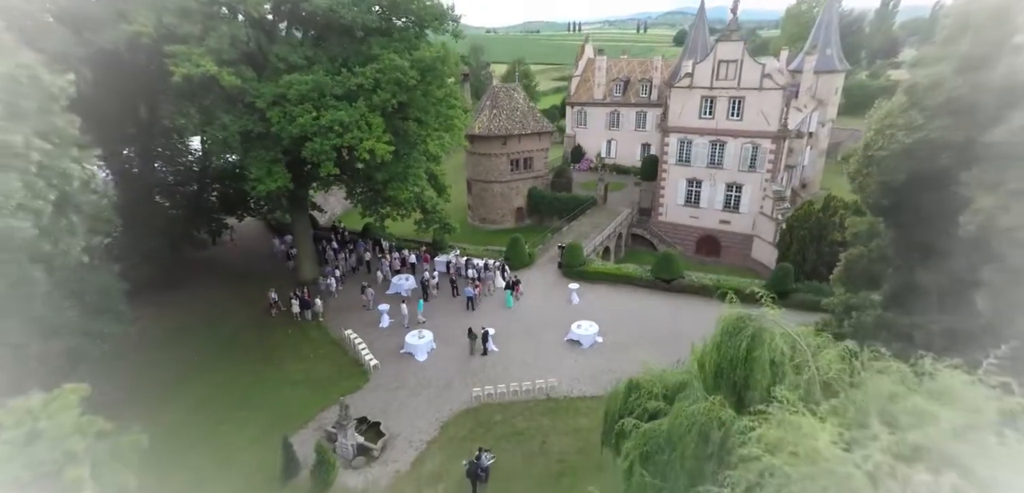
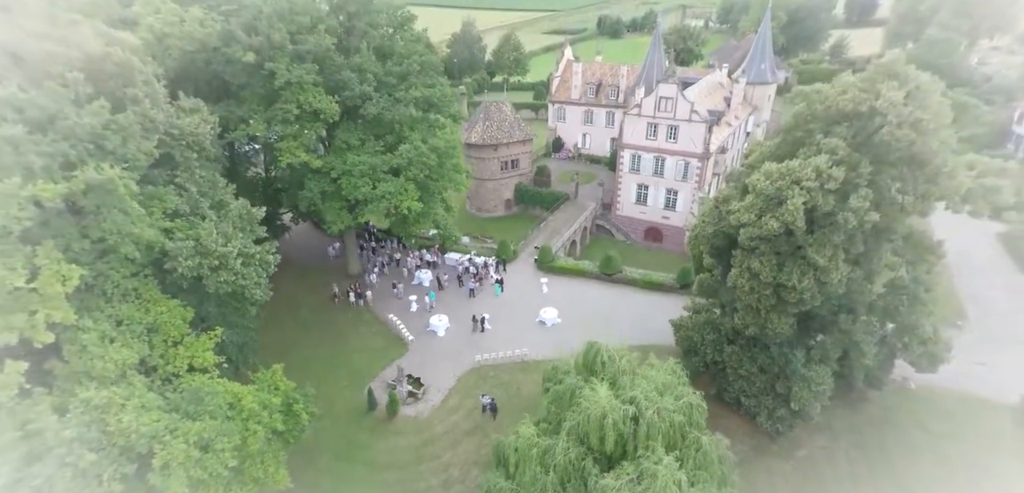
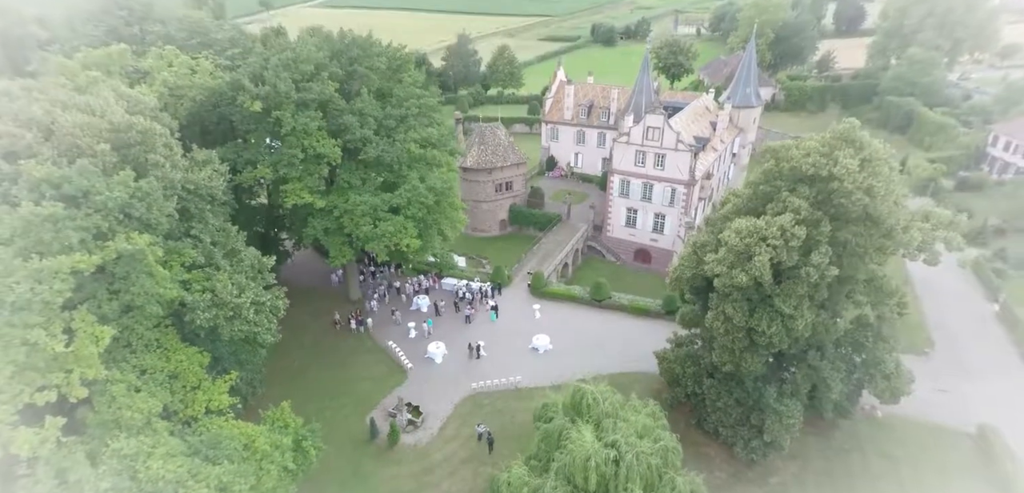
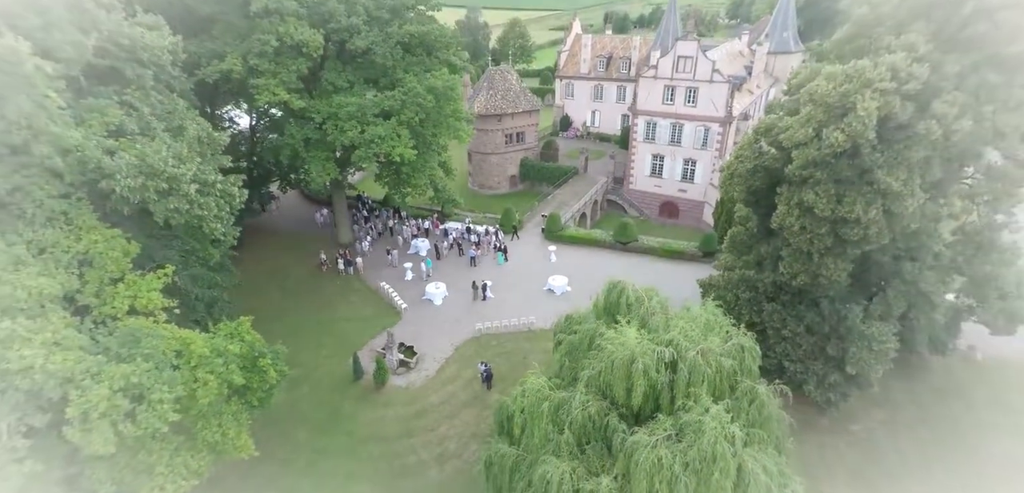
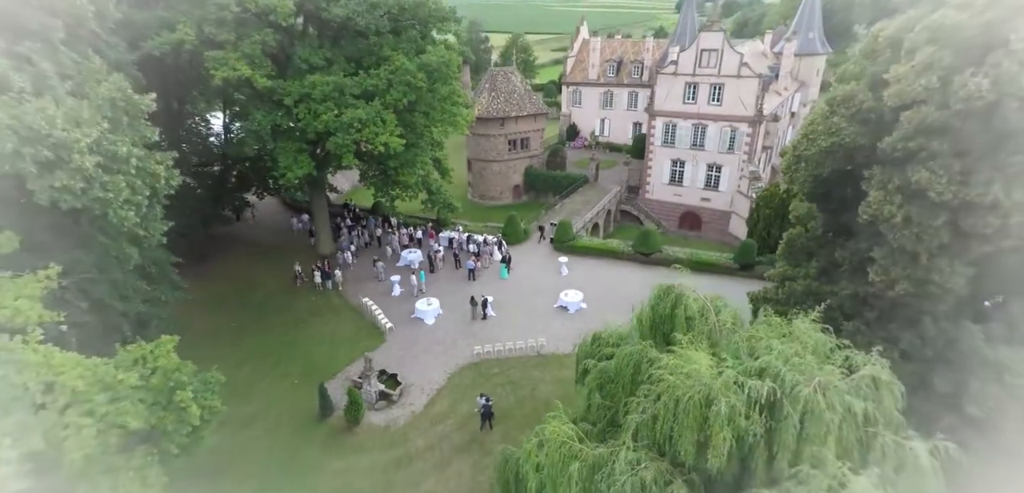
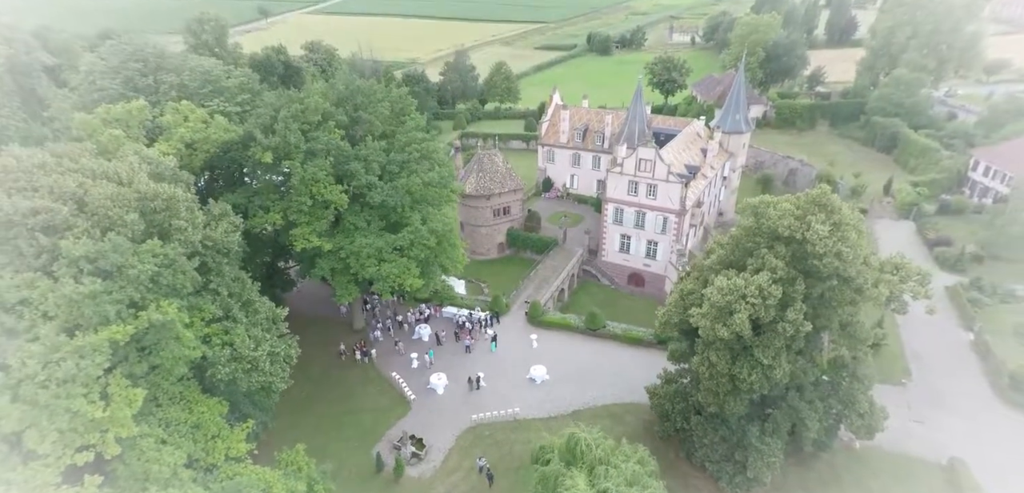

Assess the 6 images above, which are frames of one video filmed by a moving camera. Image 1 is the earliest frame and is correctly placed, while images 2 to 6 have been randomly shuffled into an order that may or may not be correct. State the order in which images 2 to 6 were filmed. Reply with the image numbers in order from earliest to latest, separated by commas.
5, 4, 2, 3, 6
